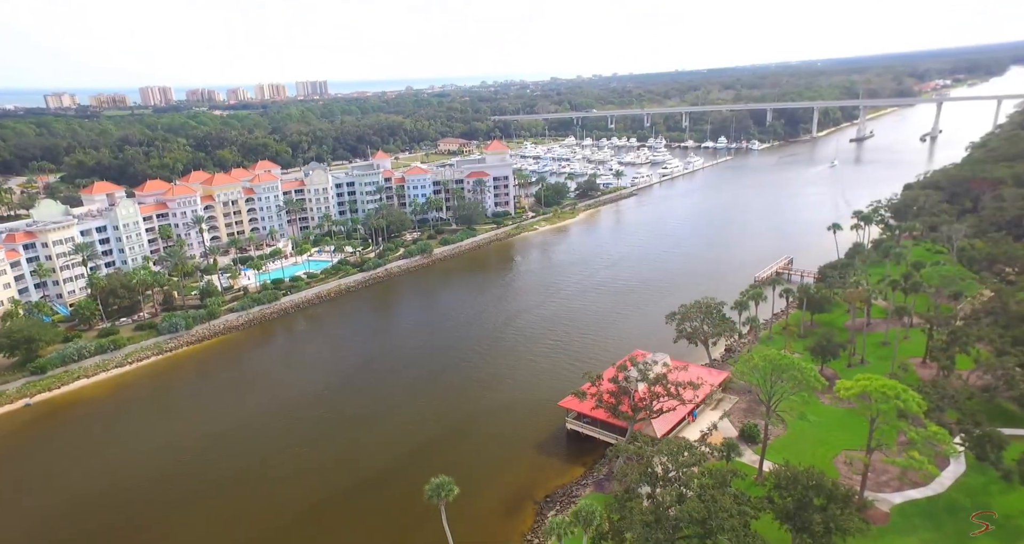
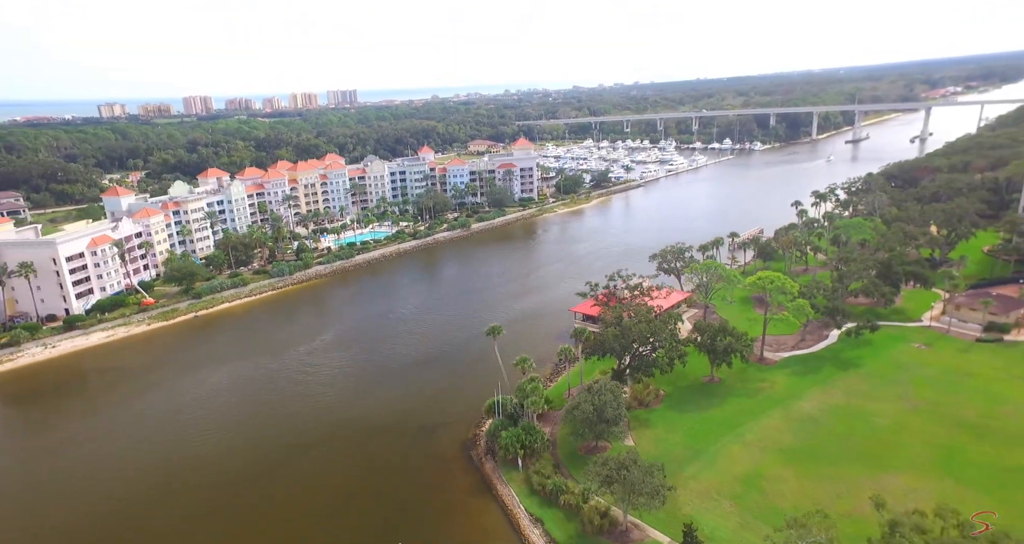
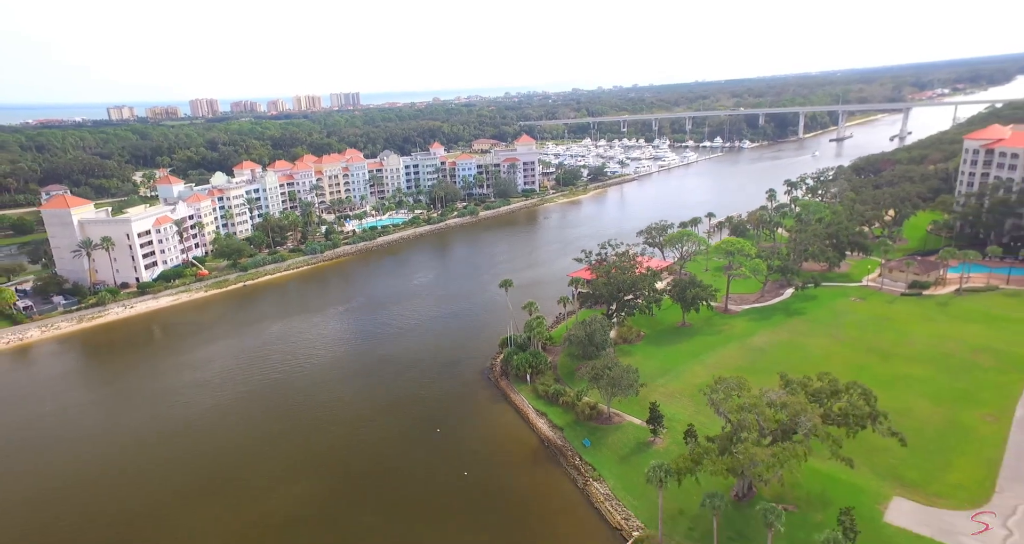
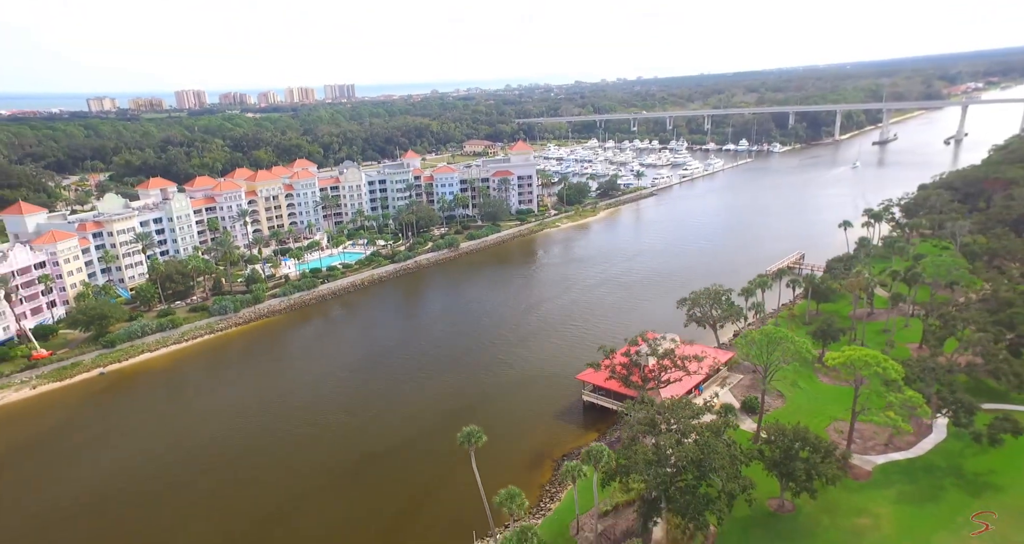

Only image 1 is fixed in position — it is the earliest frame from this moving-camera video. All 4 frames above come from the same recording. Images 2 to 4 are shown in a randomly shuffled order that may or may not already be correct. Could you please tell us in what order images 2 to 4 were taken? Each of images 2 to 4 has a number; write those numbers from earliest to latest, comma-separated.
4, 2, 3
